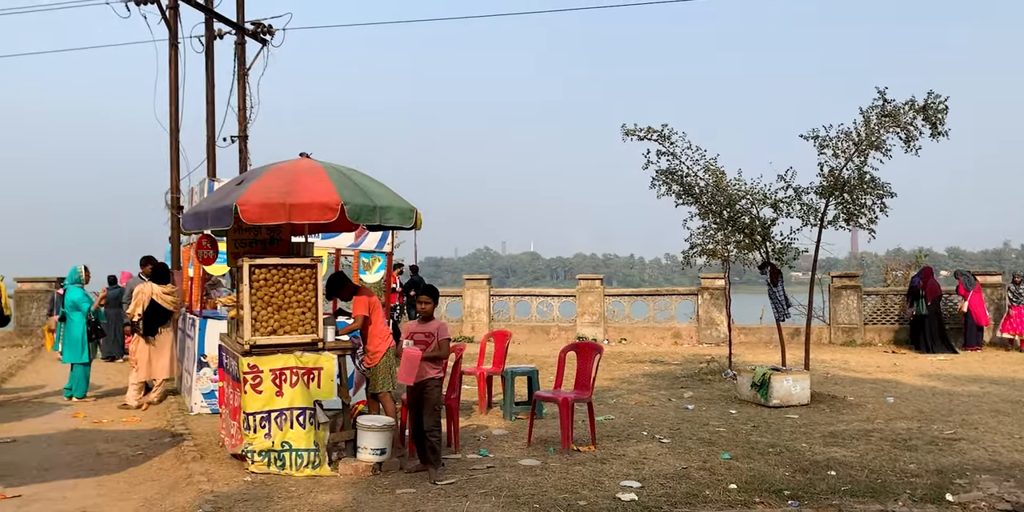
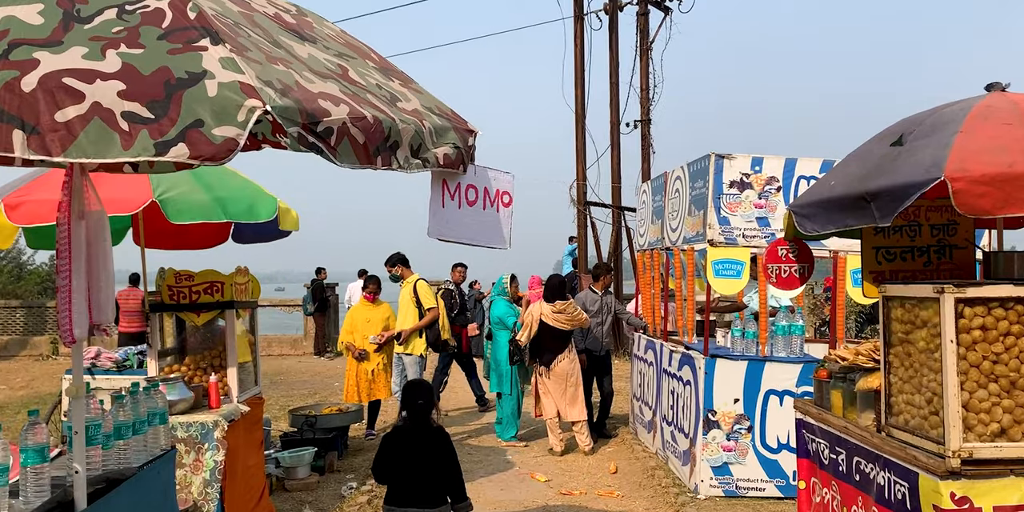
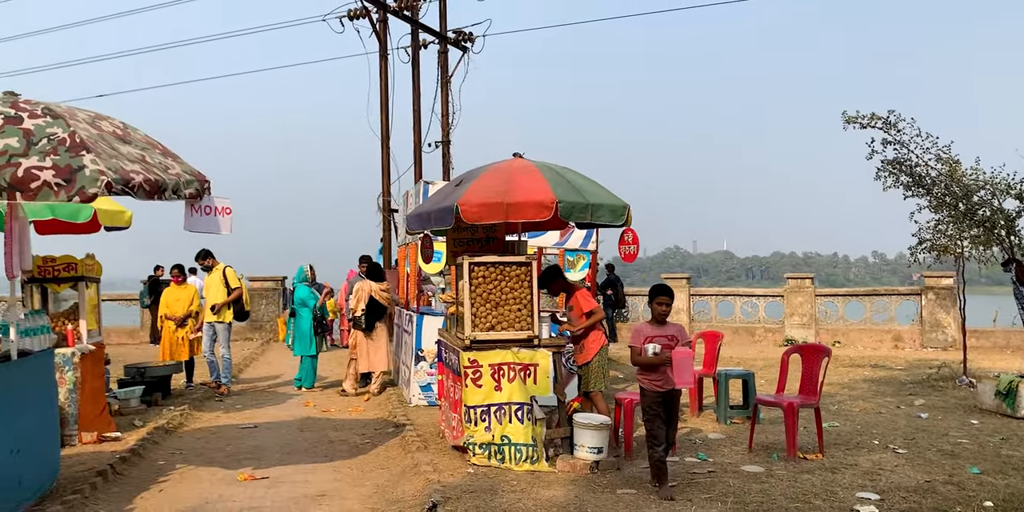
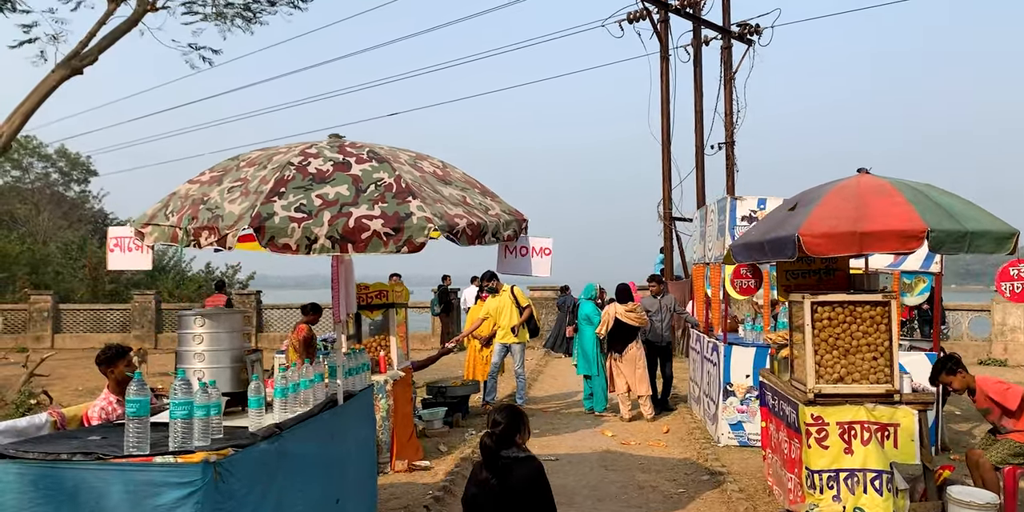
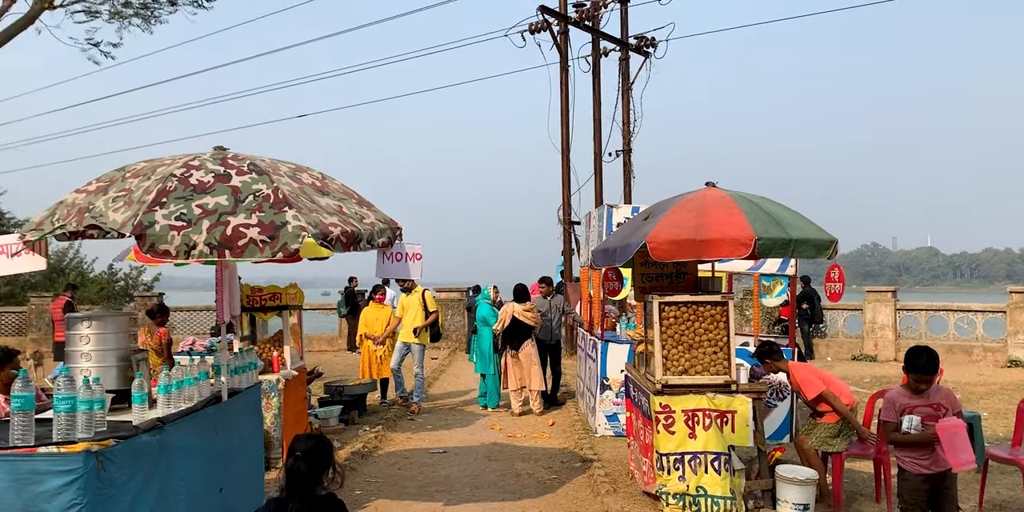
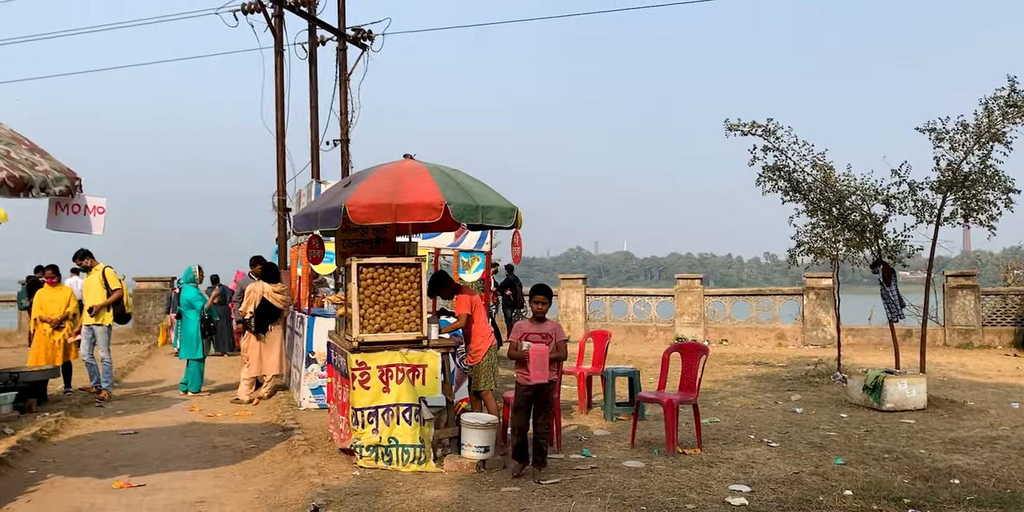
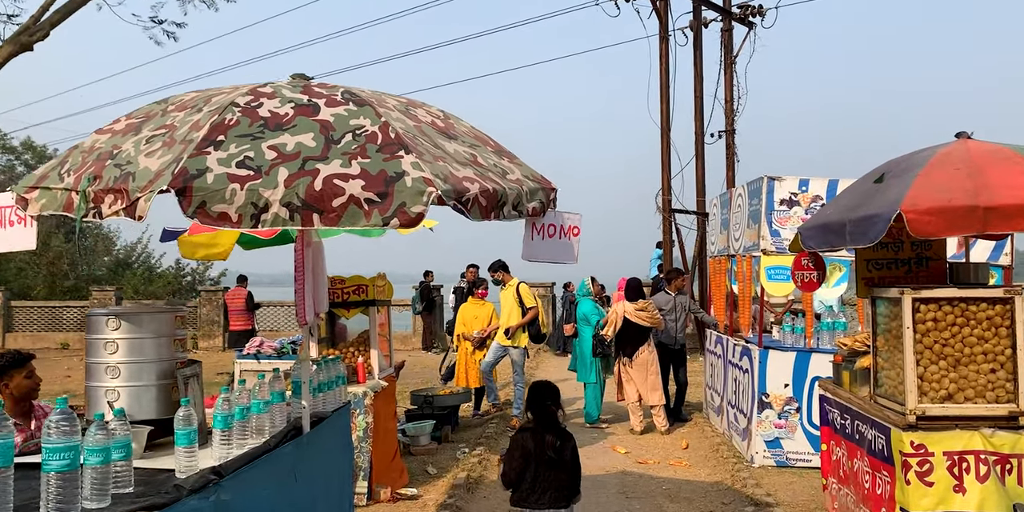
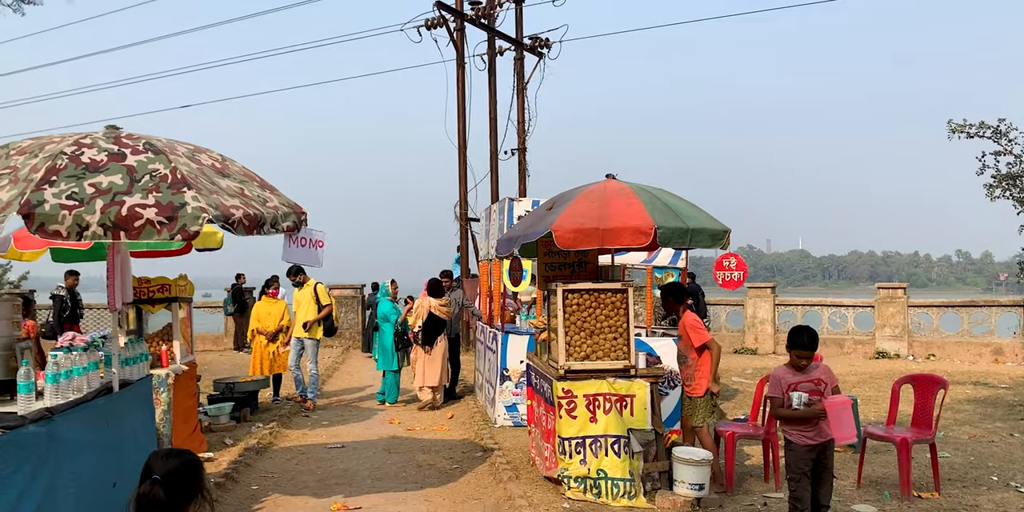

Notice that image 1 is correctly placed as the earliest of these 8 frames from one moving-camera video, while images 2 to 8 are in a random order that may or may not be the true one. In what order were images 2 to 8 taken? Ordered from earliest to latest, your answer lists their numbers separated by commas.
6, 3, 8, 5, 4, 7, 2
